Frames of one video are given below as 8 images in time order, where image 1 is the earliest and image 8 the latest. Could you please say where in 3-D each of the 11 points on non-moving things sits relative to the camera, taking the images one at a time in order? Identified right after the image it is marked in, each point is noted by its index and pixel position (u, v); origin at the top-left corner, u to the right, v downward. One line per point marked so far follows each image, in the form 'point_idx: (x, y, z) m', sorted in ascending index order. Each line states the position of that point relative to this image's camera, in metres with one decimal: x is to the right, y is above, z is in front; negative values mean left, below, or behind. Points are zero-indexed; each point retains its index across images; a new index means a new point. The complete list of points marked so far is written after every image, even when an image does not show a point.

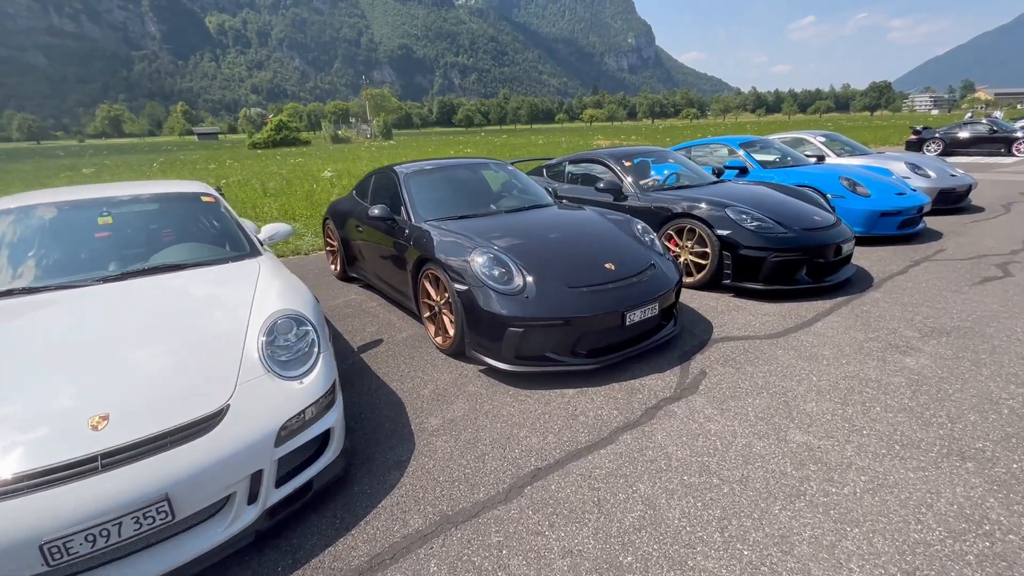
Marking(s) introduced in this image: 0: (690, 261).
0: (+1.9, +0.3, +5.1) m
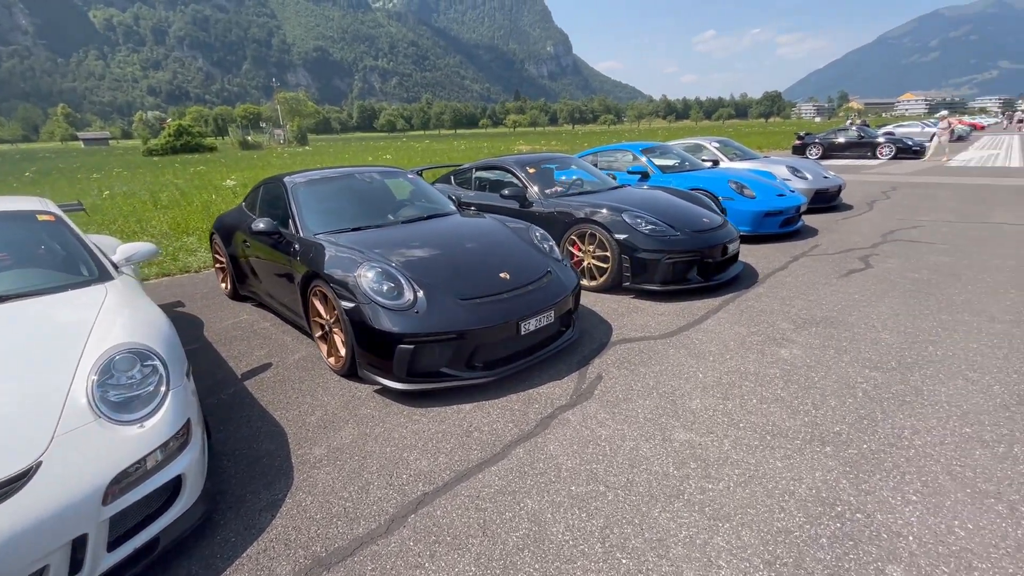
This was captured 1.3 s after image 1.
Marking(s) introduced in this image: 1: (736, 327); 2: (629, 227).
0: (+0.9, +0.2, +5.2) m
1: (+1.9, -0.3, +4.1) m
2: (+1.2, +0.6, +4.9) m
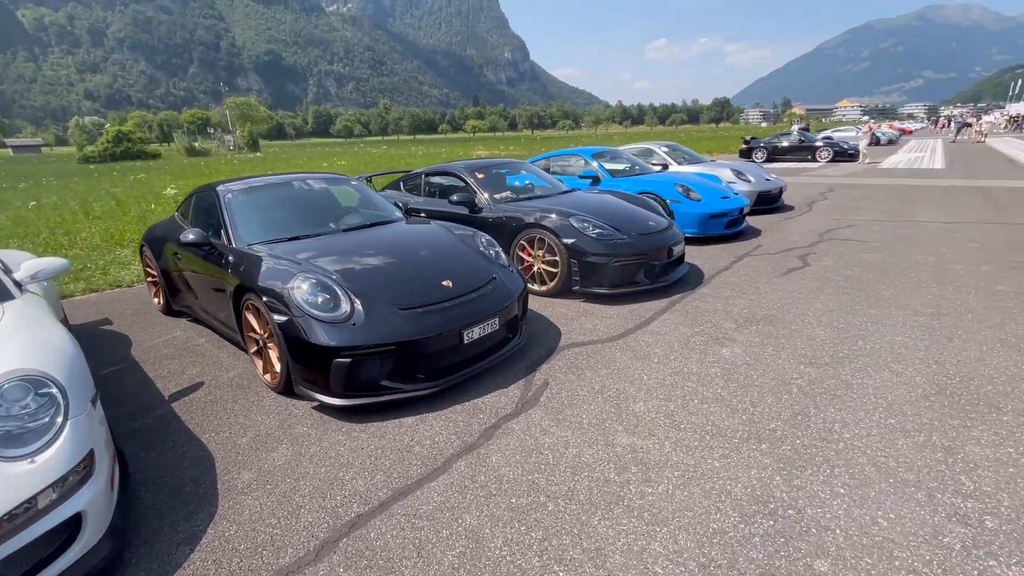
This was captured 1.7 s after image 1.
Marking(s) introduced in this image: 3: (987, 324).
0: (+0.3, +0.2, +5.2) m
1: (+1.5, -0.4, +4.2) m
2: (+0.7, +0.6, +4.9) m
3: (+4.0, -0.3, +4.0) m
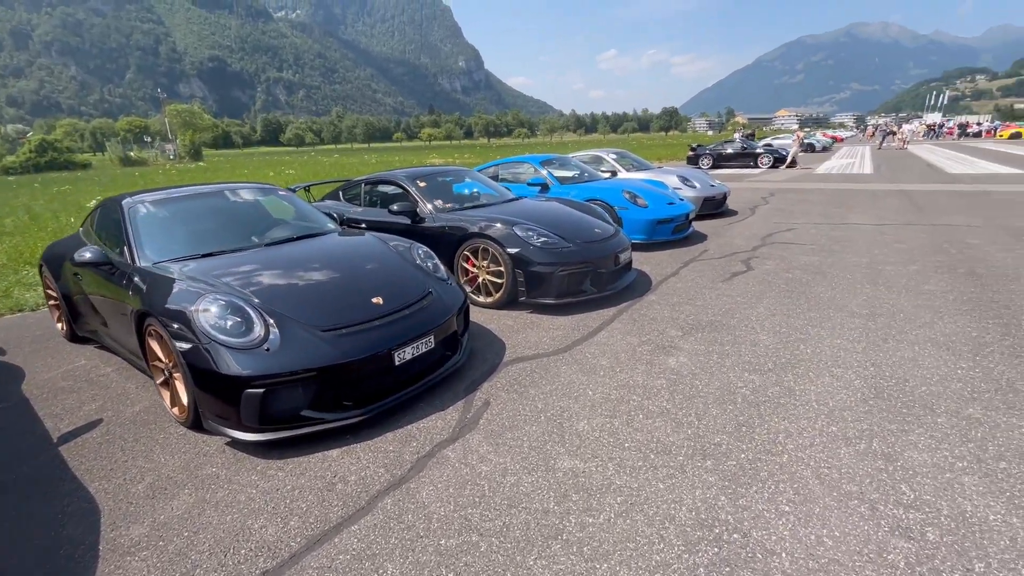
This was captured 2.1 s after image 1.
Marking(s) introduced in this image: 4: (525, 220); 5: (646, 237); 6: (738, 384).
0: (-0.3, +0.1, +5.0) m
1: (+1.0, -0.4, +4.1) m
2: (+0.1, +0.5, +4.8) m
3: (+3.5, -0.3, +4.1) m
4: (+0.1, +0.7, +5.1) m
5: (+2.0, +0.8, +7.2) m
6: (+1.5, -0.7, +3.3) m
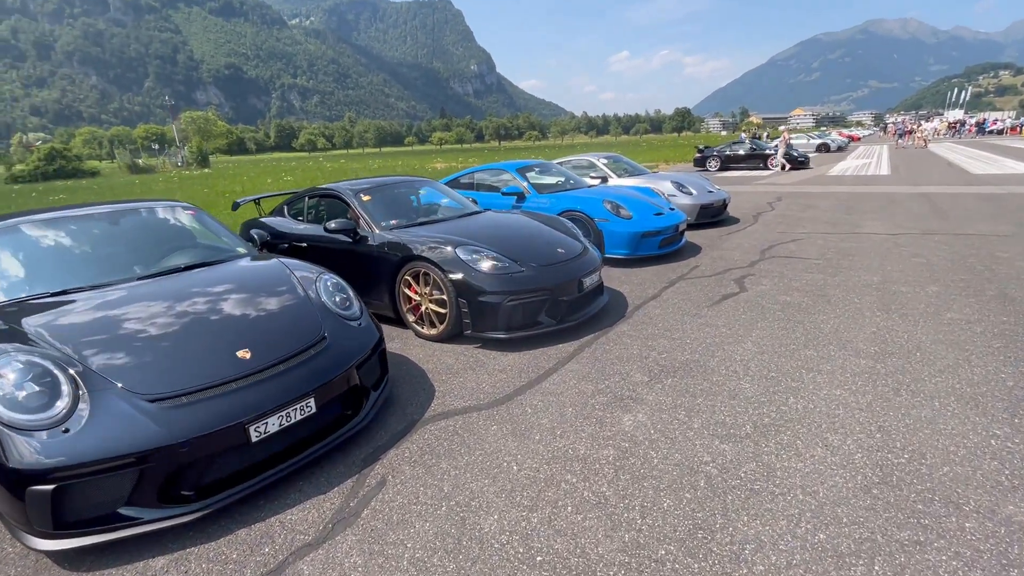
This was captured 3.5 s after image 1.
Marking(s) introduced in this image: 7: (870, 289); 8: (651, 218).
0: (-0.7, -0.2, +4.3) m
1: (+0.5, -0.7, +3.4) m
2: (-0.4, +0.2, +4.1) m
3: (+3.0, -0.6, +3.4) m
4: (-0.3, +0.5, +4.4) m
5: (+1.6, +0.5, +6.5) m
6: (+1.0, -0.9, +2.6) m
7: (+3.8, 0.0, +5.2) m
8: (+1.9, +1.0, +6.6) m
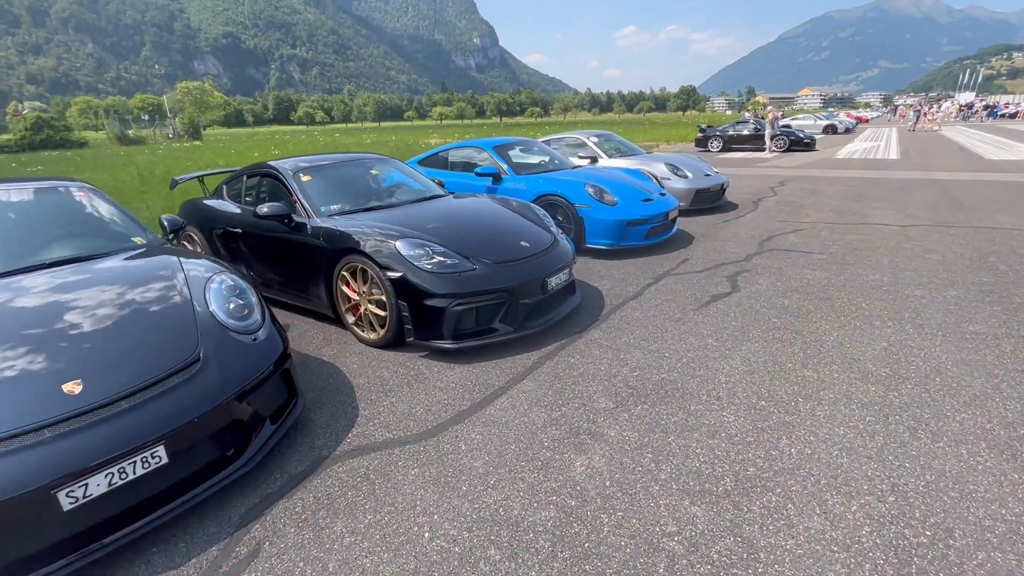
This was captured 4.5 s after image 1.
0: (-1.1, -0.2, +3.7) m
1: (+0.1, -0.7, +2.9) m
2: (-0.7, +0.2, +3.5) m
3: (+2.6, -0.6, +2.8) m
4: (-0.7, +0.5, +3.8) m
5: (+1.2, +0.6, +5.8) m
6: (+0.7, -1.0, +2.0) m
7: (+3.5, 0.0, +4.5) m
8: (+1.6, +1.0, +5.9) m
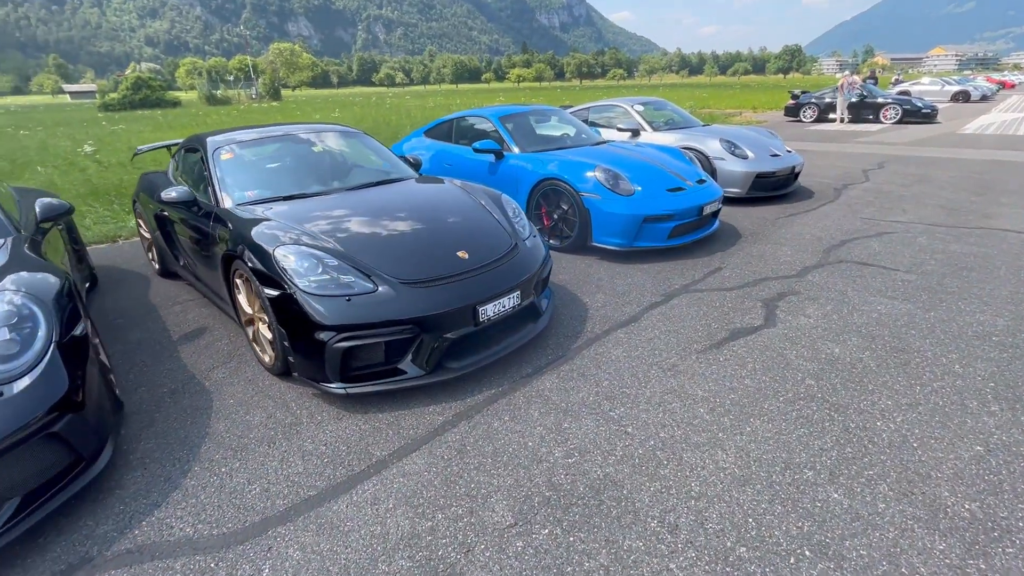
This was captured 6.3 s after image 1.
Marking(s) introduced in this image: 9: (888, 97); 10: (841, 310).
0: (-1.5, -0.3, +3.0) m
1: (-0.5, -0.9, +2.0) m
2: (-1.2, +0.1, +2.7) m
3: (+2.0, -1.0, +1.6) m
4: (-1.1, +0.4, +3.0) m
5: (+1.1, +0.5, +4.7) m
6: (-0.1, -1.3, +1.1) m
7: (+3.1, -0.4, +3.1) m
8: (+1.5, +0.9, +4.7) m
9: (+13.3, +6.7, +16.9) m
10: (+2.5, -0.2, +3.6) m
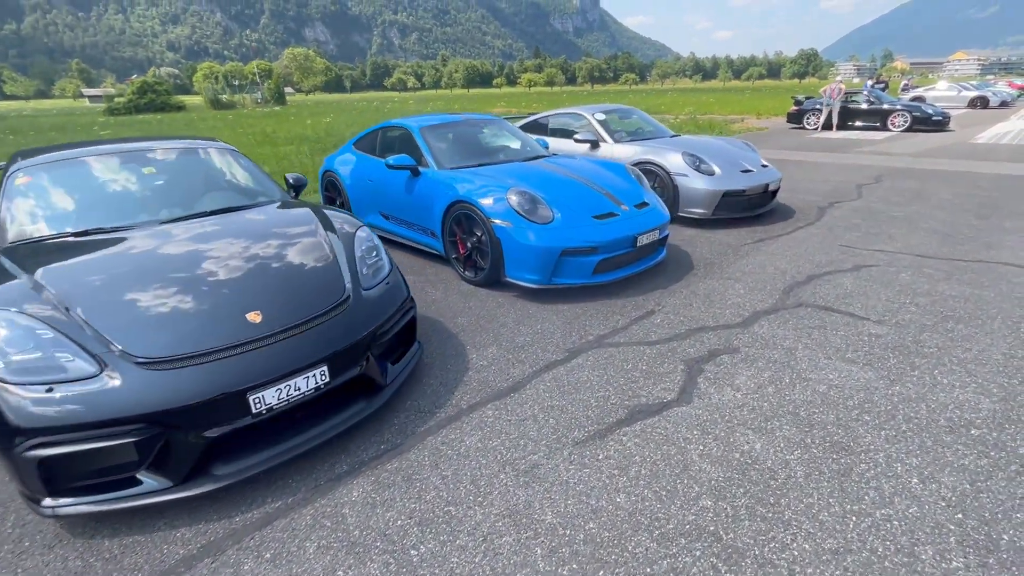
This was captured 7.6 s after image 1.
0: (-2.4, -0.6, +2.3) m
1: (-1.4, -1.3, +1.3) m
2: (-2.1, -0.2, +2.0) m
3: (+1.0, -1.4, +0.8) m
4: (-2.0, 0.0, +2.3) m
5: (+0.3, +0.1, +4.0) m
6: (-1.1, -1.6, +0.4) m
7: (+2.2, -0.7, +2.4) m
8: (+0.6, +0.5, +4.0) m
9: (+12.8, +6.1, +15.9) m
10: (+1.6, -0.5, +2.9) m
